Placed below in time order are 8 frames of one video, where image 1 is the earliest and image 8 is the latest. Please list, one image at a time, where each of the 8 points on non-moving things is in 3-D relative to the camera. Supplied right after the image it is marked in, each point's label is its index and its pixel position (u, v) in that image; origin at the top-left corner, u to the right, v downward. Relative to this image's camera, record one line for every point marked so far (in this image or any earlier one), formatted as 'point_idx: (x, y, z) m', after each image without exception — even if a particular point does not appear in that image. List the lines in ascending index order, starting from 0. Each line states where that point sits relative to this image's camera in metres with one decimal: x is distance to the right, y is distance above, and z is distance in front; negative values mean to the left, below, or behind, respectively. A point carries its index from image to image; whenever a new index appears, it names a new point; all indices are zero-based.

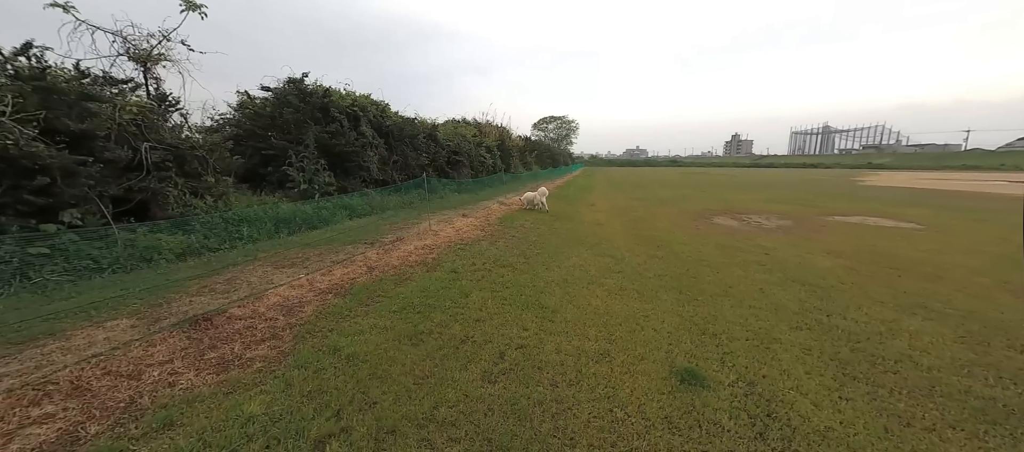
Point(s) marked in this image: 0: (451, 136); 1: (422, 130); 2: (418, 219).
0: (-3.0, +4.4, +18.1) m
1: (-3.9, +4.2, +15.9) m
2: (-2.6, +0.2, +10.3) m
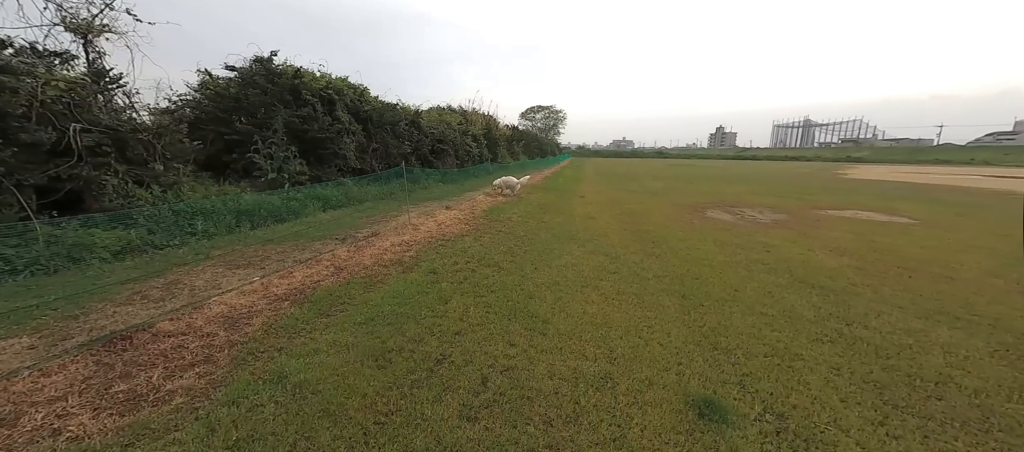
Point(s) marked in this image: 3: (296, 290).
0: (-3.7, +4.8, +17.3) m
1: (-4.5, +4.5, +15.1) m
2: (-3.0, +0.4, +9.6) m
3: (-2.5, -0.7, +4.2) m
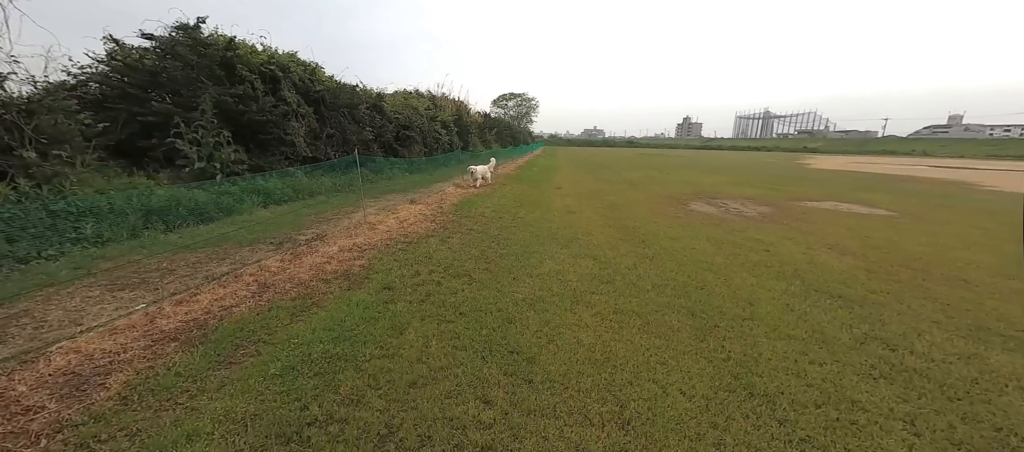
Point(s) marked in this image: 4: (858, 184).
0: (-4.9, +5.1, +15.9) m
1: (-5.5, +4.7, +13.6) m
2: (-3.6, +0.5, +8.4) m
3: (-2.7, -0.8, +3.1) m
4: (+15.7, +1.8, +16.7) m
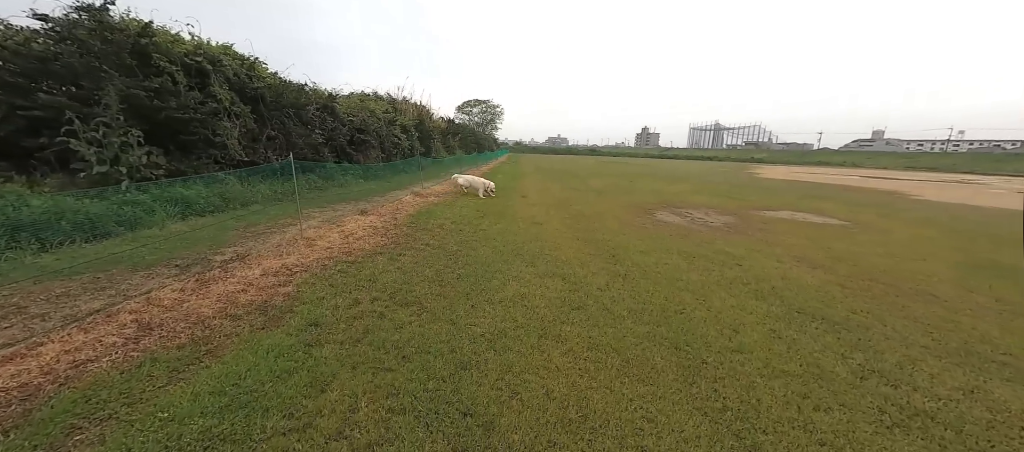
0: (-6.4, +4.7, +14.8) m
1: (-6.8, +4.3, +12.5) m
2: (-4.4, +0.2, +7.5) m
3: (-3.0, -1.0, +2.2) m
4: (+14.0, +1.5, +17.5) m
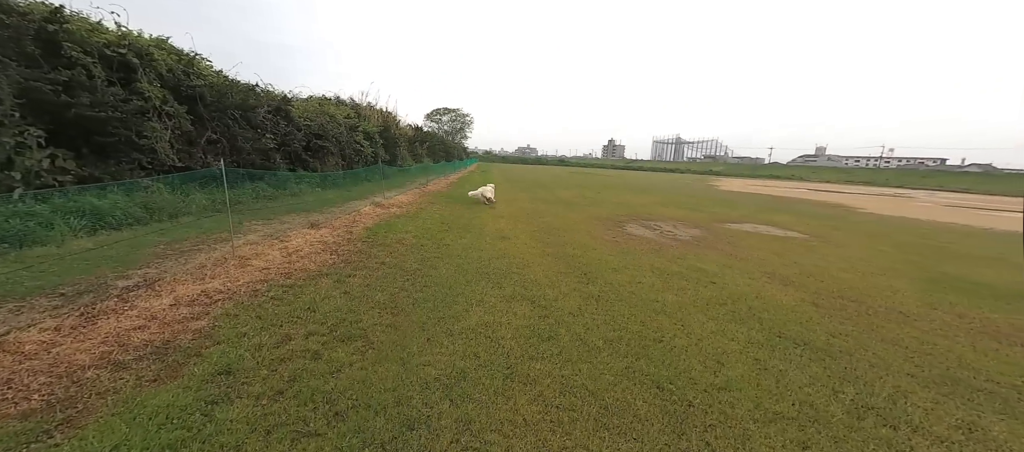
0: (-7.6, +4.3, +13.9) m
1: (-7.9, +3.9, +11.6) m
2: (-5.0, -0.1, +6.6) m
3: (-3.2, -1.2, +1.5) m
4: (+12.5, +0.9, +18.2) m
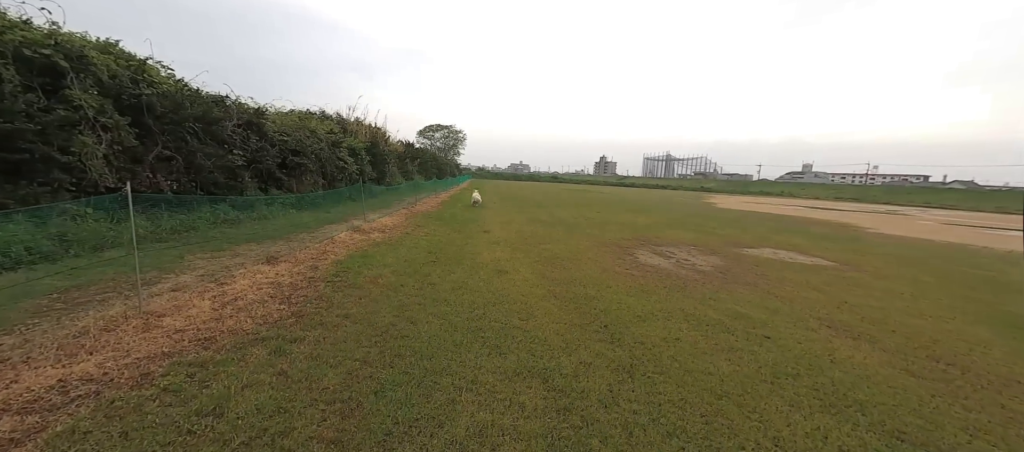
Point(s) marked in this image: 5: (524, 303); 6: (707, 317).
0: (-7.8, +3.4, +12.8) m
1: (-8.0, +3.2, +10.4) m
2: (-5.1, -0.6, +5.4) m
3: (-3.1, -1.5, +0.2) m
4: (+12.3, -0.1, +17.3) m
5: (+0.2, -1.0, +5.1) m
6: (+2.6, -1.2, +5.0) m
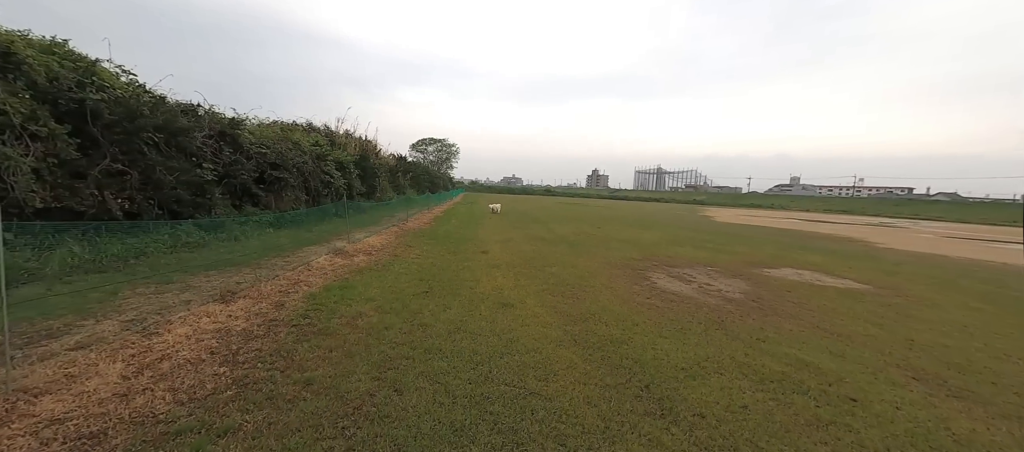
0: (-7.8, +2.7, +11.8) m
1: (-8.0, +2.6, +9.4) m
2: (-4.9, -1.0, +4.3) m
3: (-2.9, -1.6, -0.9) m
4: (+12.2, -0.8, +16.5) m
5: (+0.3, -1.4, +4.1) m
6: (+2.8, -1.5, +4.0) m
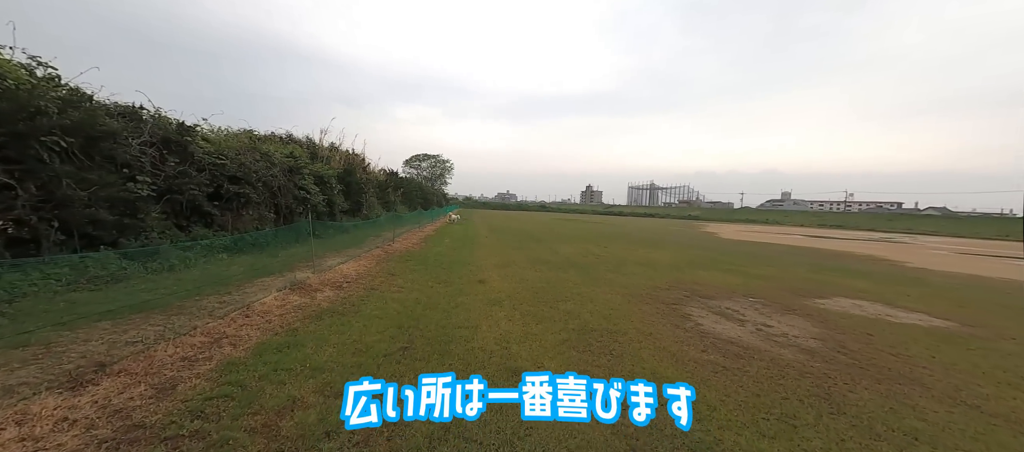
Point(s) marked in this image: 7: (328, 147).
0: (-7.8, +2.1, +10.1) m
1: (-7.9, +2.1, +7.7) m
2: (-4.8, -1.3, +2.5) m
3: (-2.7, -1.7, -2.6) m
4: (+12.1, -1.6, +15.0) m
5: (+0.5, -1.7, +2.4) m
6: (+2.9, -1.8, +2.3) m
7: (-9.4, +4.1, +18.7) m
